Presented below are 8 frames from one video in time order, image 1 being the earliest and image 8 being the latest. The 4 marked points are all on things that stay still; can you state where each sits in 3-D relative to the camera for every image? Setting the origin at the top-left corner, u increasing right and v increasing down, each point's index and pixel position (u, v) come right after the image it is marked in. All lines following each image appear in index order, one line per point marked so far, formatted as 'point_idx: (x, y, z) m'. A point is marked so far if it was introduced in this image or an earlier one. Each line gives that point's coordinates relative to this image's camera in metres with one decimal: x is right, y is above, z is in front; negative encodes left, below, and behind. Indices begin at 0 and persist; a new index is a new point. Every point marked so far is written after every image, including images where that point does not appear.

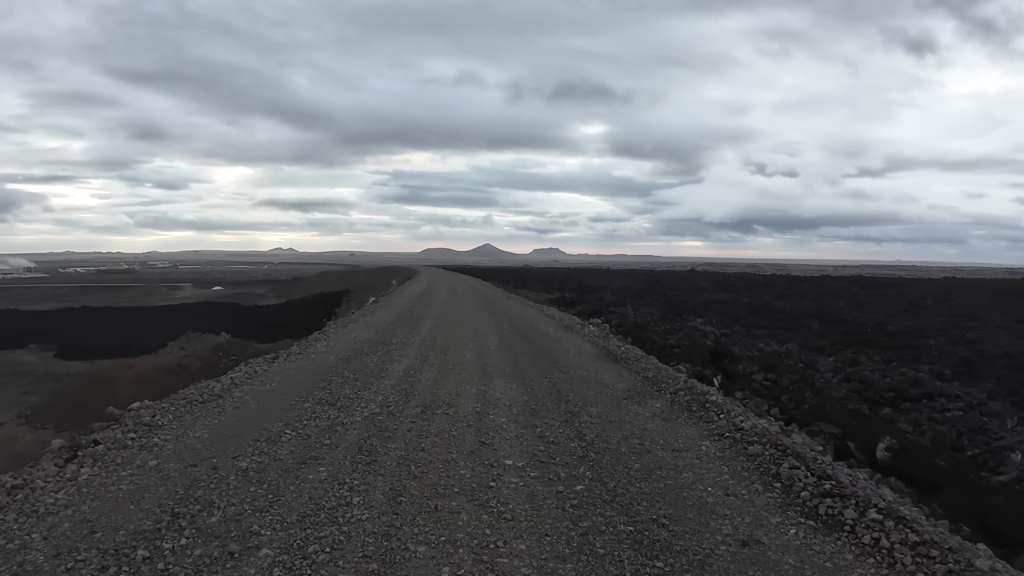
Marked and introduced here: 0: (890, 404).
0: (+7.6, -2.3, +11.5) m
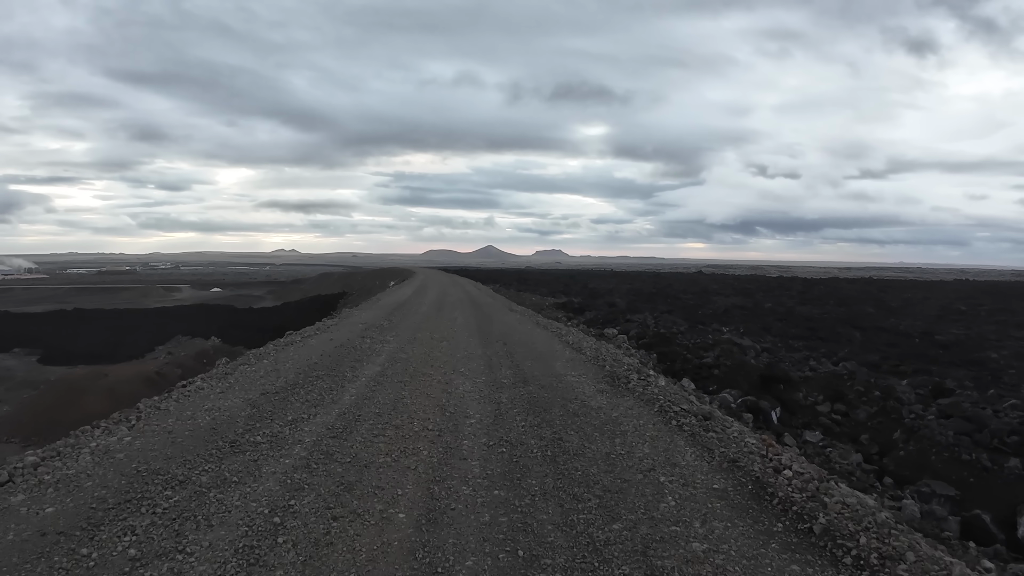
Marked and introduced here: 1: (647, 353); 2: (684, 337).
0: (+7.6, -2.5, +8.7) m
1: (+3.5, -1.7, +14.9) m
2: (+5.0, -1.4, +16.4) m
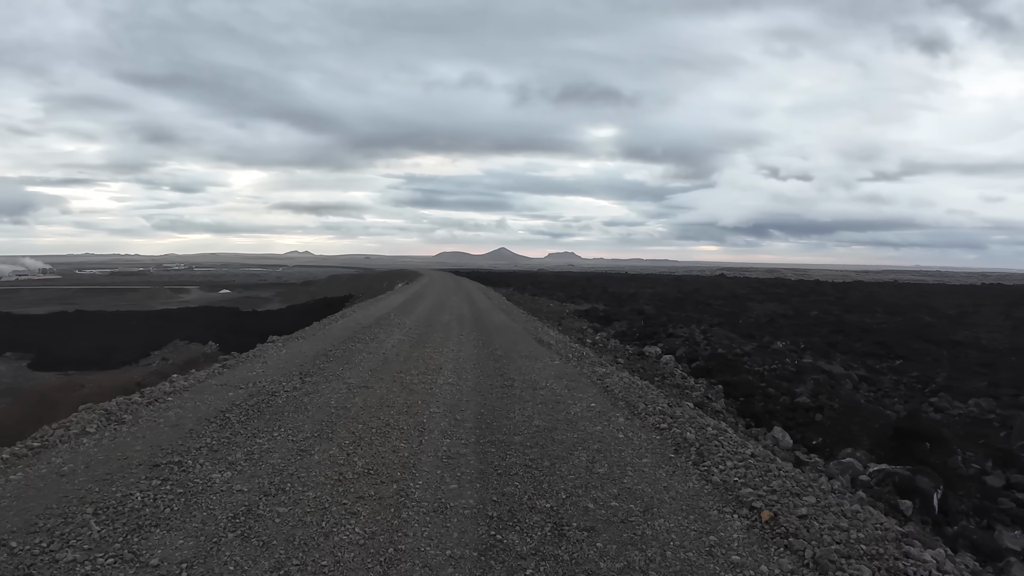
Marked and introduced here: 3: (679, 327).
0: (+7.9, -2.7, +5.1) m
1: (+3.9, -1.9, +11.4) m
2: (+5.4, -1.6, +12.8) m
3: (+5.1, -1.2, +17.6) m
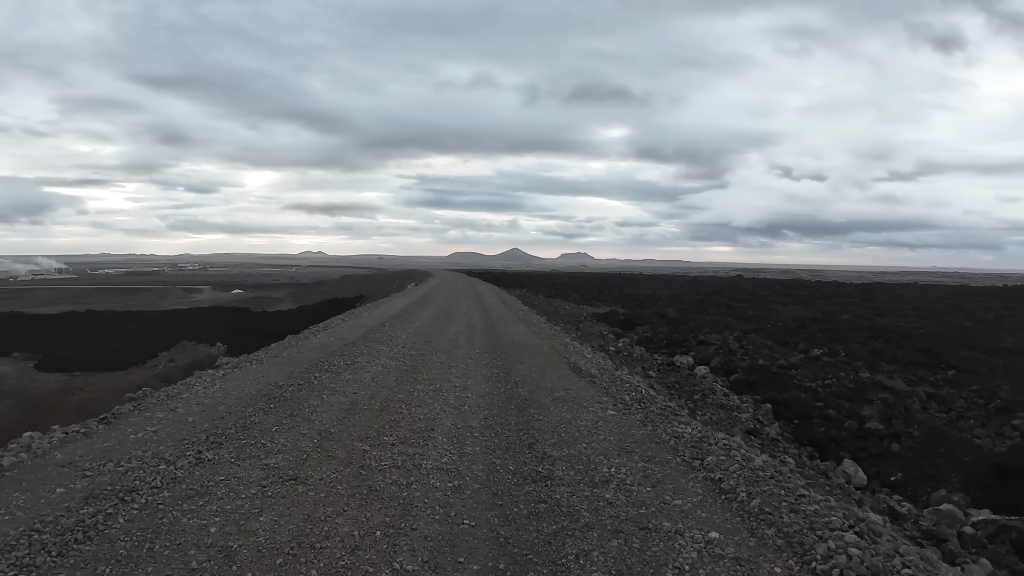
0: (+8.0, -2.7, +3.6) m
1: (+4.2, -2.0, +9.9) m
2: (+5.7, -1.7, +11.3) m
3: (+5.5, -1.3, +16.1) m
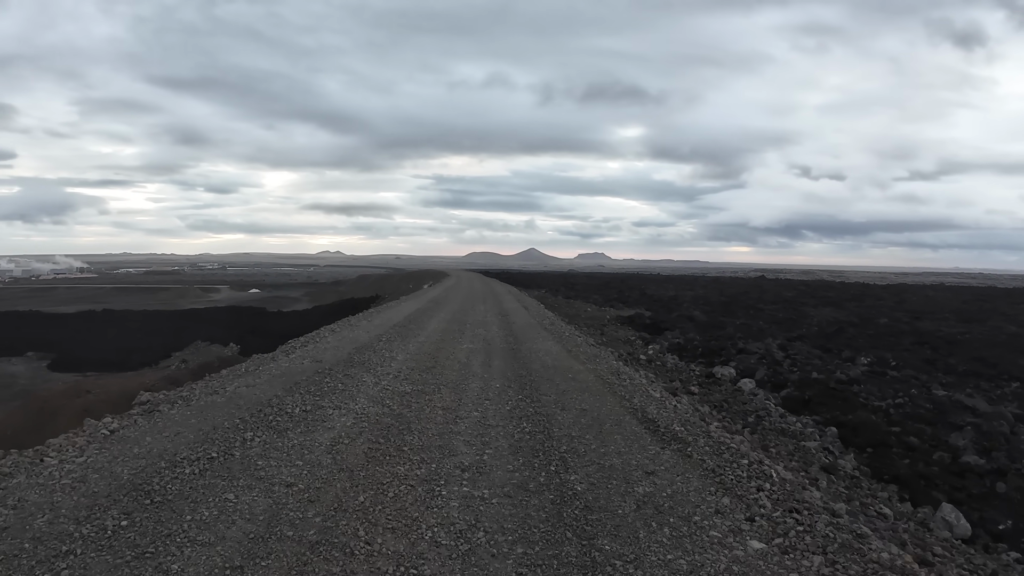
0: (+8.1, -2.8, +2.0) m
1: (+4.5, -2.0, +8.5) m
2: (+6.1, -1.7, +9.9) m
3: (+6.0, -1.3, +14.6) m
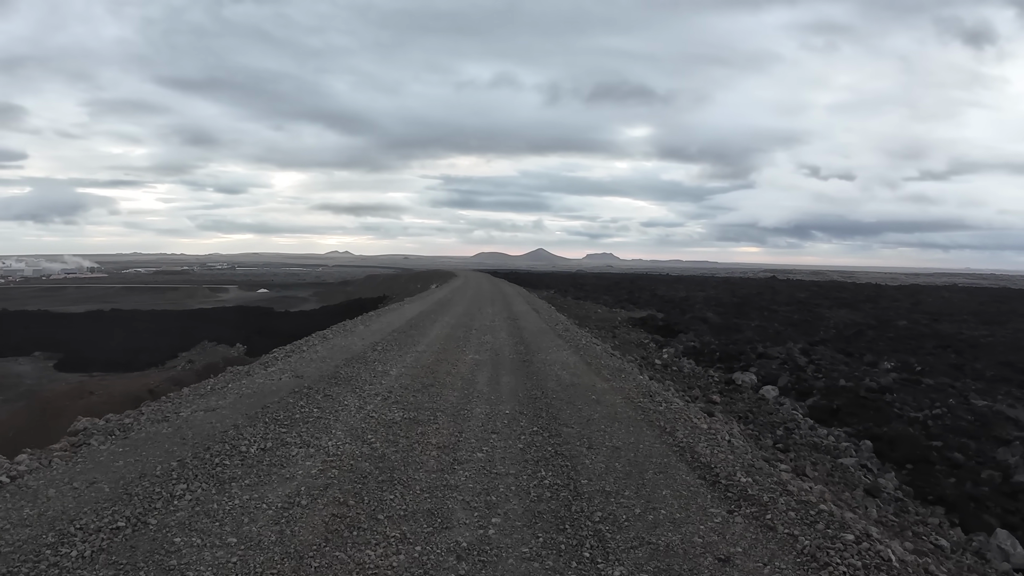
0: (+8.2, -2.8, +1.4) m
1: (+4.6, -2.0, +7.8) m
2: (+6.2, -1.7, +9.2) m
3: (+6.2, -1.4, +14.0) m
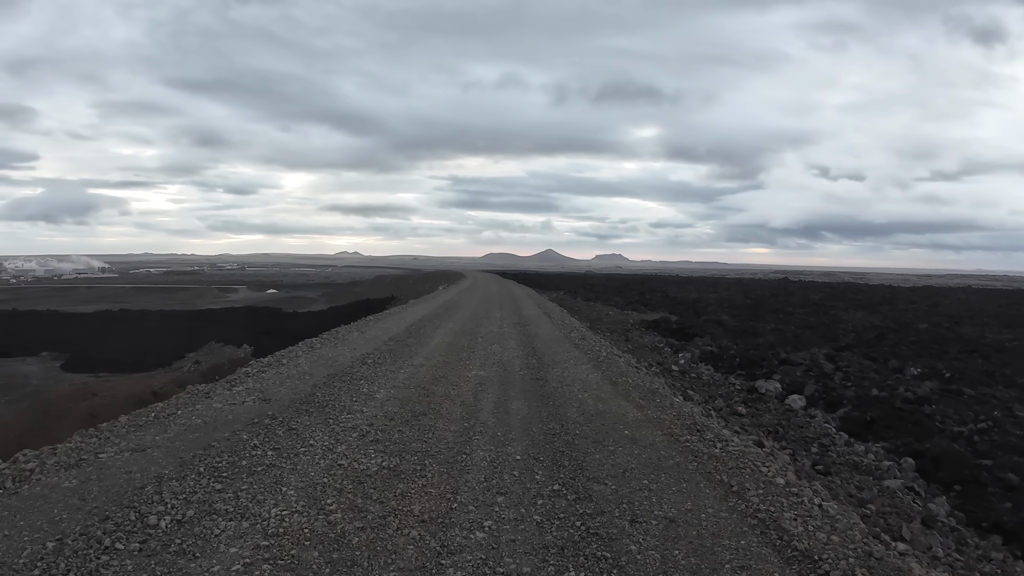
0: (+8.2, -2.9, +0.6) m
1: (+4.7, -2.1, +7.2) m
2: (+6.3, -1.8, +8.5) m
3: (+6.4, -1.4, +13.3) m
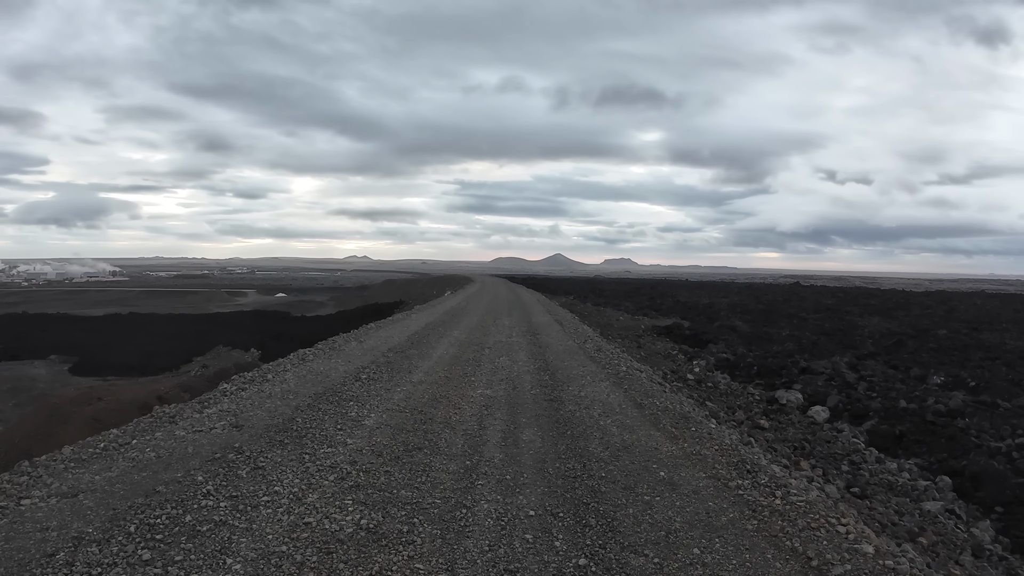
0: (+8.2, -2.9, +0.1) m
1: (+4.8, -2.2, +6.7) m
2: (+6.5, -1.9, +8.0) m
3: (+6.6, -1.5, +12.8) m
